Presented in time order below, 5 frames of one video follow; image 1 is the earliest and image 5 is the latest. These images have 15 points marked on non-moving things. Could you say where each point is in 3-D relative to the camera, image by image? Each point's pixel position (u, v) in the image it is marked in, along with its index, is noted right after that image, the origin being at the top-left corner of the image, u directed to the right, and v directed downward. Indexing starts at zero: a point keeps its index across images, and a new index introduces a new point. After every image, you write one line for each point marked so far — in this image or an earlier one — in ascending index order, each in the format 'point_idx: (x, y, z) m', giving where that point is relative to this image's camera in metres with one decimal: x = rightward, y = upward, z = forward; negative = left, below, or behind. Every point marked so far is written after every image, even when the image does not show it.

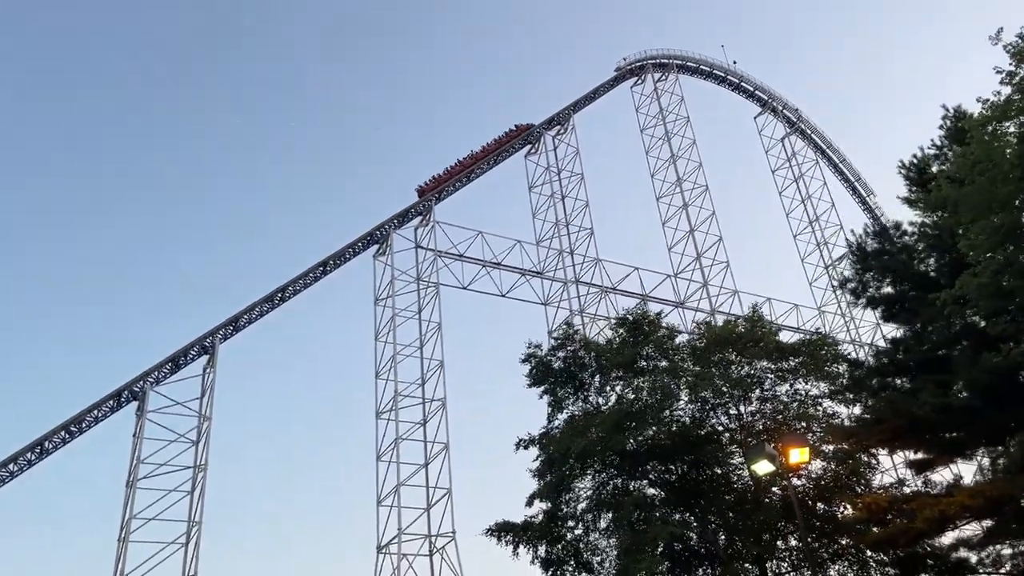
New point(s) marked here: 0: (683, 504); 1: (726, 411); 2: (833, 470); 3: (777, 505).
0: (+2.6, -3.2, +11.4) m
1: (+3.2, -1.9, +11.7) m
2: (+4.5, -2.5, +10.7) m
3: (+3.8, -3.1, +11.1) m
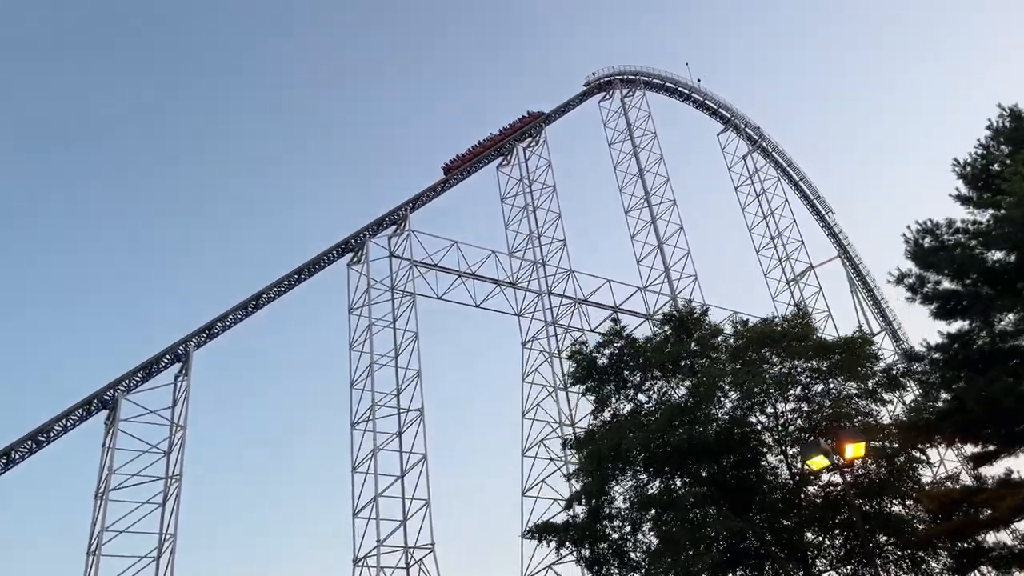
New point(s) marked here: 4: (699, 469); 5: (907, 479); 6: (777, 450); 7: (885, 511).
0: (+3.2, -3.2, +11.4) m
1: (+3.8, -1.8, +11.7) m
2: (+5.1, -2.4, +10.7) m
3: (+4.4, -3.1, +11.1) m
4: (+3.0, -2.8, +11.8) m
5: (+5.4, -2.6, +10.4) m
6: (+3.9, -2.5, +11.6) m
7: (+5.2, -3.0, +10.5) m
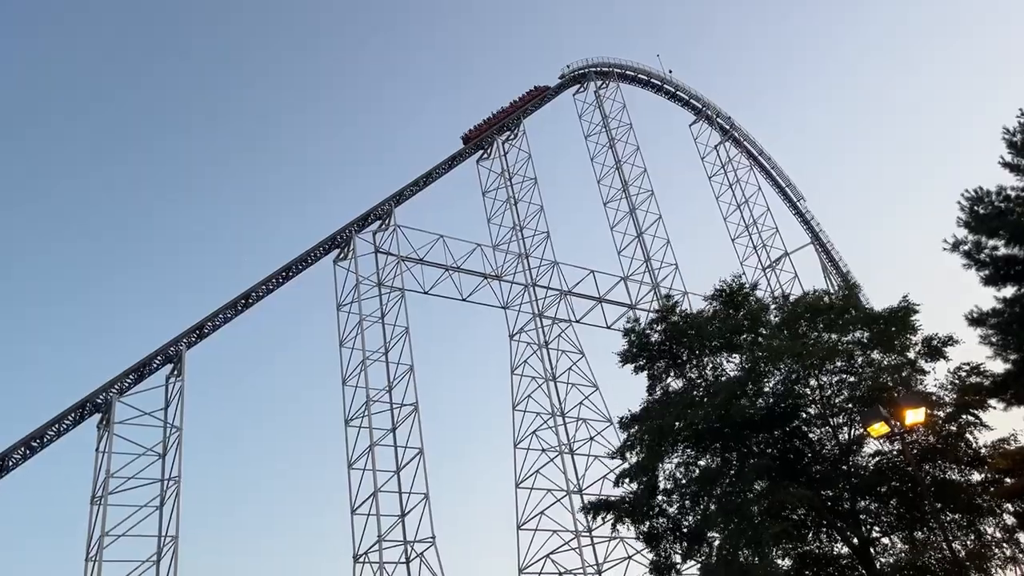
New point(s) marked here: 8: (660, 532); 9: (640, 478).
0: (+4.0, -2.8, +11.5) m
1: (+4.6, -1.4, +11.9) m
2: (+5.9, -2.0, +10.9) m
3: (+5.2, -2.6, +11.3) m
4: (+3.8, -2.4, +11.9) m
5: (+6.2, -2.1, +10.7) m
6: (+4.7, -2.1, +11.8) m
7: (+6.0, -2.6, +10.7) m
8: (+2.3, -3.8, +12.3) m
9: (+2.0, -3.0, +12.3) m
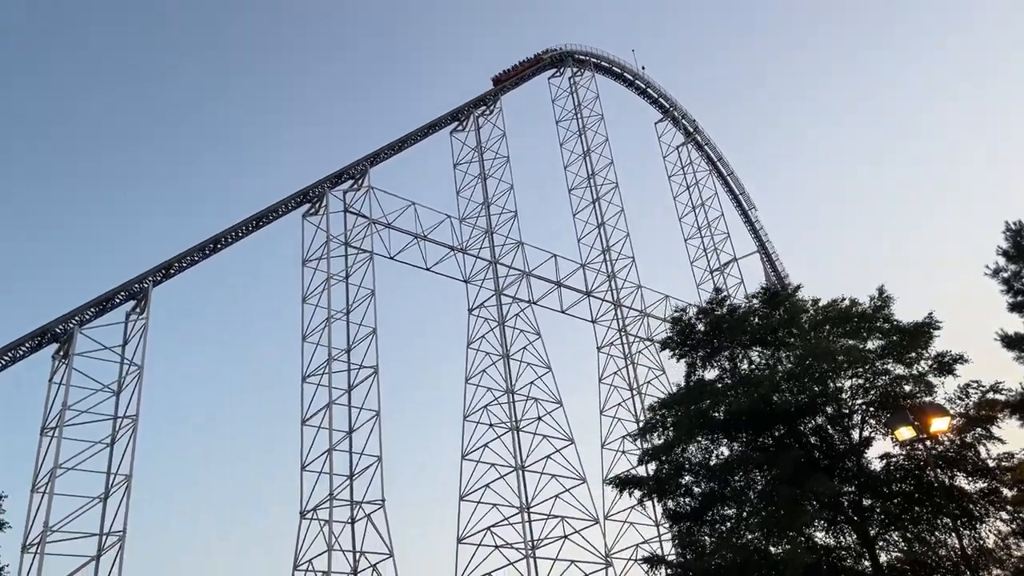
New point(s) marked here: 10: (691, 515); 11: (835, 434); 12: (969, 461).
0: (+4.5, -2.8, +12.3) m
1: (+5.2, -1.6, +12.7) m
2: (+6.6, -2.3, +11.9) m
3: (+5.8, -2.9, +12.2) m
4: (+4.3, -2.4, +12.7) m
5: (+6.9, -2.5, +11.7) m
6: (+5.3, -2.2, +12.7) m
7: (+6.6, -2.9, +11.7) m
8: (+2.7, -3.7, +13.0) m
9: (+2.5, -2.8, +13.0) m
10: (+3.0, -3.8, +13.1) m
11: (+5.3, -2.4, +12.7) m
12: (+6.8, -2.6, +11.6) m
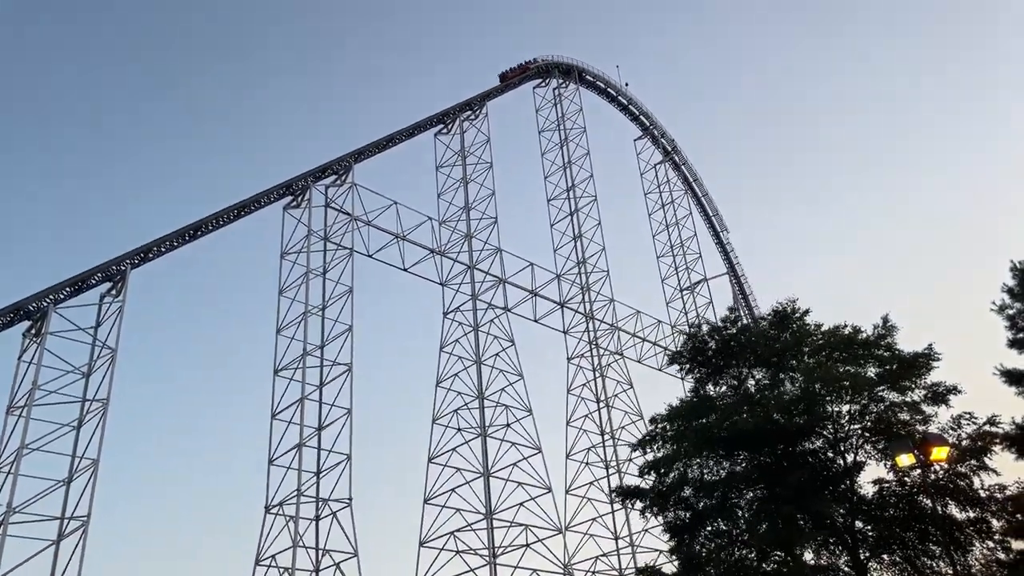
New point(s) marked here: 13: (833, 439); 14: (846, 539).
0: (+4.6, -3.2, +12.6) m
1: (+5.4, -2.0, +13.1) m
2: (+6.7, -2.8, +12.3) m
3: (+5.9, -3.3, +12.5) m
4: (+4.4, -2.8, +13.0) m
5: (+7.0, -3.0, +12.1) m
6: (+5.4, -2.7, +13.0) m
7: (+6.7, -3.4, +12.1) m
8: (+2.7, -4.0, +13.2) m
9: (+2.6, -3.1, +13.2) m
10: (+2.9, -4.1, +13.3) m
11: (+5.4, -2.8, +13.1) m
12: (+6.9, -3.1, +12.1) m
13: (+5.4, -2.5, +13.0) m
14: (+5.3, -4.0, +12.4) m
